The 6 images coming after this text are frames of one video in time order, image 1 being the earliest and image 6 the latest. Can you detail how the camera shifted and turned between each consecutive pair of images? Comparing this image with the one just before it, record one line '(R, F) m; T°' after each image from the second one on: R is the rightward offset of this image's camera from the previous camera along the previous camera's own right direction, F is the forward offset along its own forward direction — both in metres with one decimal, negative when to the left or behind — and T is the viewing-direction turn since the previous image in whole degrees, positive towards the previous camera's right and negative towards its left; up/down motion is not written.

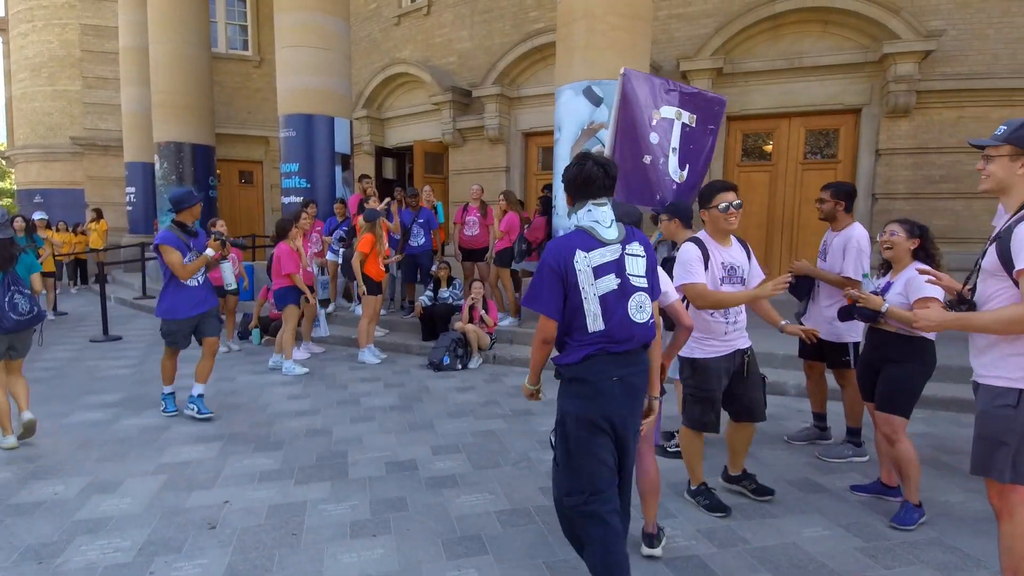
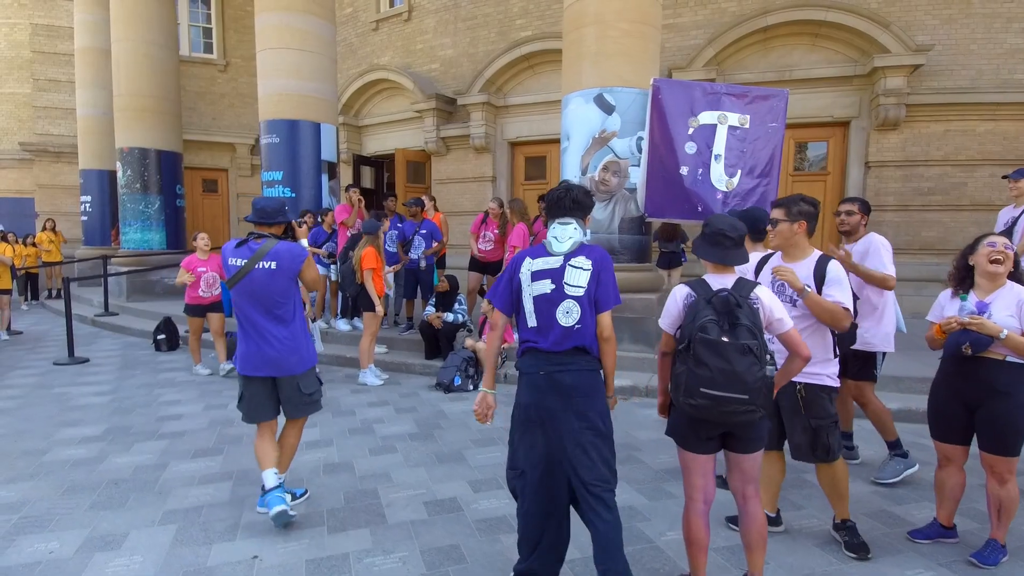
(-0.5, +0.3) m; +4°
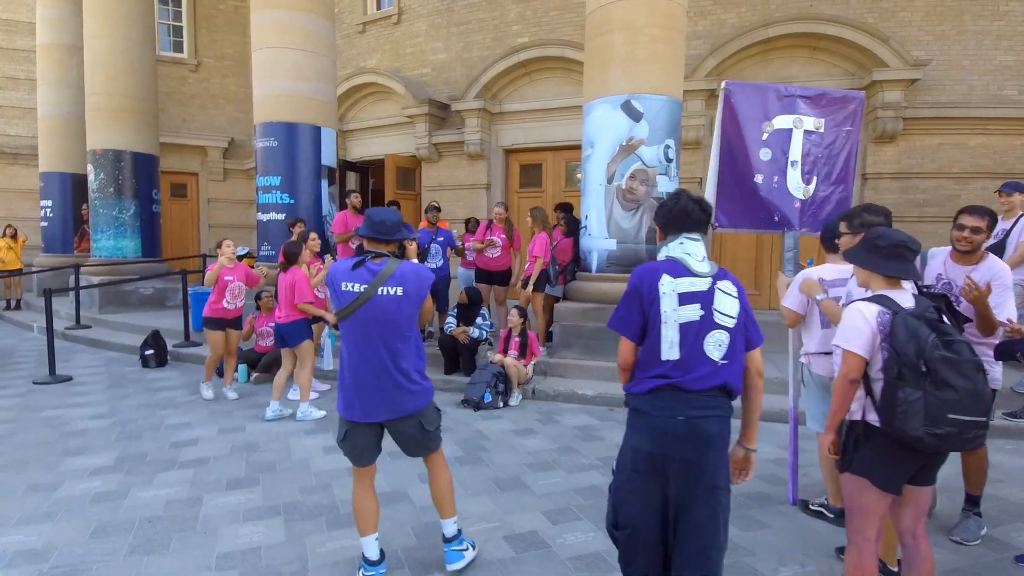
(-0.7, +0.3) m; +4°
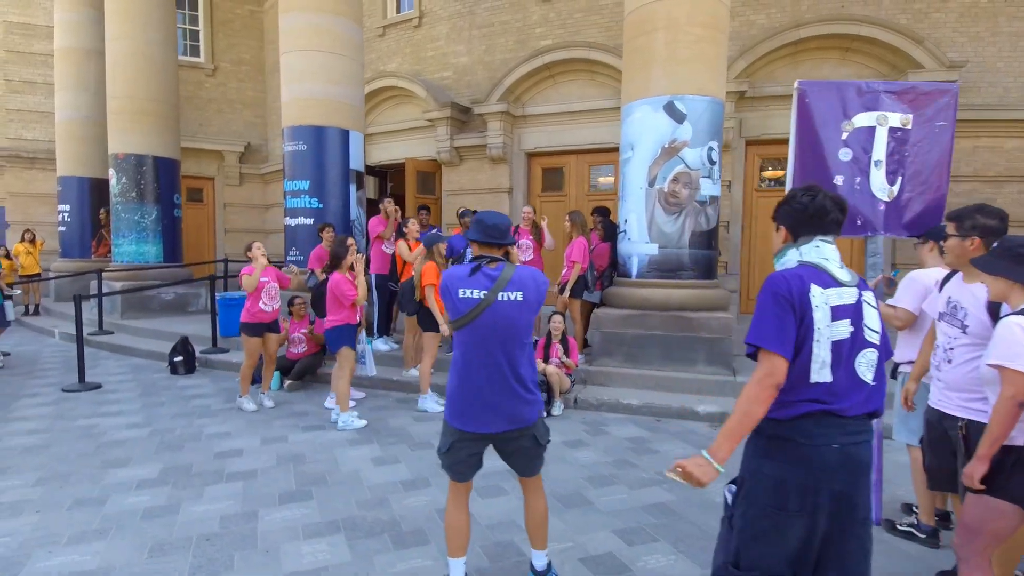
(-0.4, +0.1) m; 0°
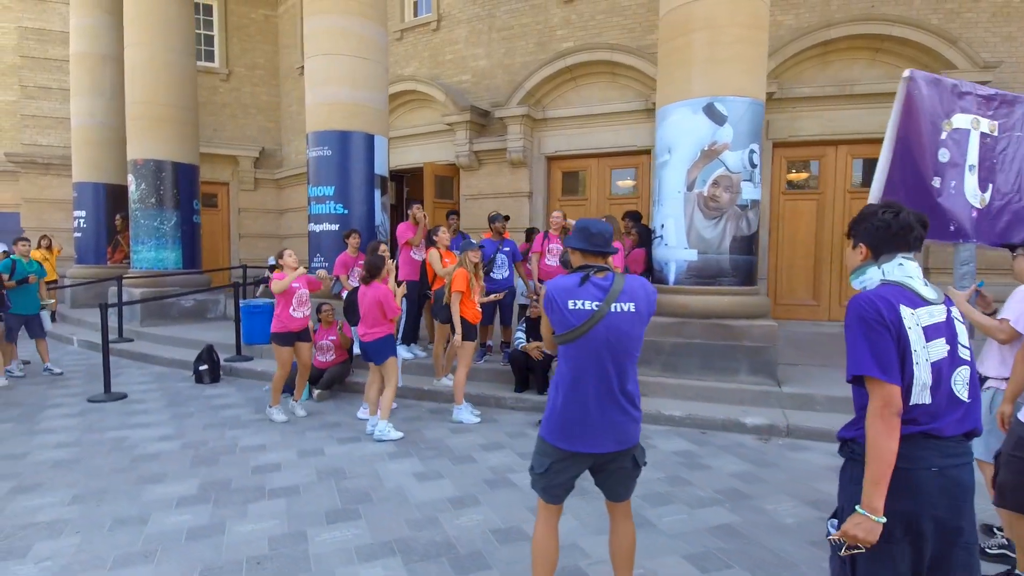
(-0.3, +0.1) m; -1°
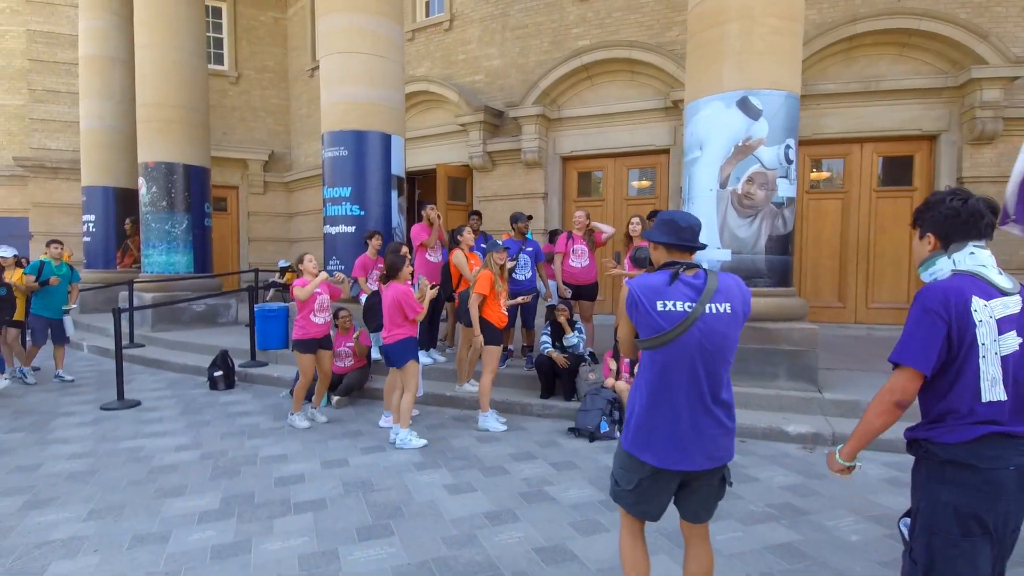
(-0.2, +0.2) m; 0°
